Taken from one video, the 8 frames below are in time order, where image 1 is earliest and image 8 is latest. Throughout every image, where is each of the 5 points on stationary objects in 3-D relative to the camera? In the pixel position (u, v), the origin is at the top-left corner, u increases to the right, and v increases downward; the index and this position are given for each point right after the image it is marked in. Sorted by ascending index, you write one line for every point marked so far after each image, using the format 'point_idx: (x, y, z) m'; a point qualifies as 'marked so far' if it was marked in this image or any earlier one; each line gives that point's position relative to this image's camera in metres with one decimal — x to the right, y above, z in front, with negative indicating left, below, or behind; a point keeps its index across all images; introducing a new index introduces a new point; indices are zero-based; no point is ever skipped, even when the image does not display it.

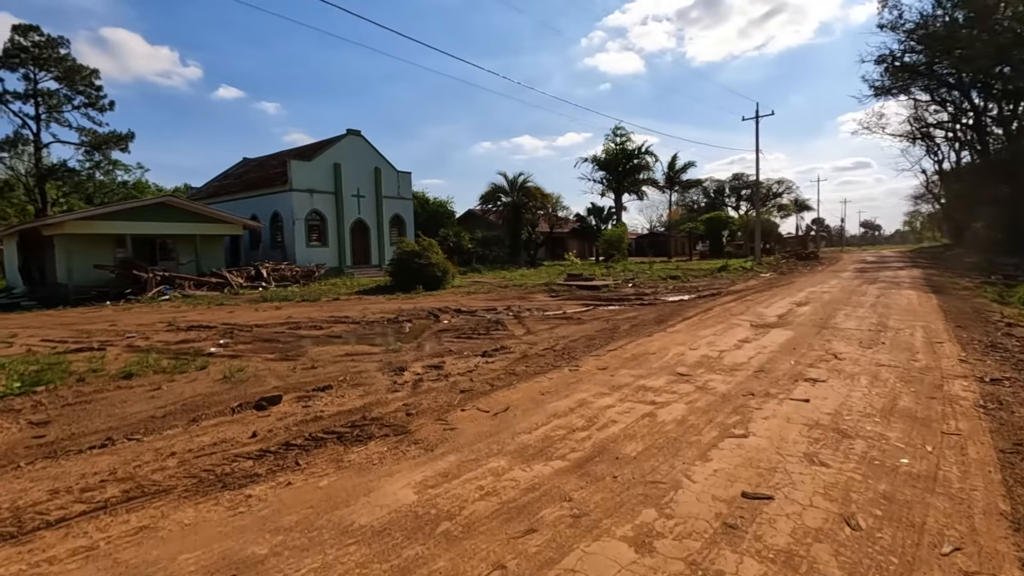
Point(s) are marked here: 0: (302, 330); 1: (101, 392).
0: (-5.2, -1.1, +13.2) m
1: (-5.4, -1.4, +7.1) m
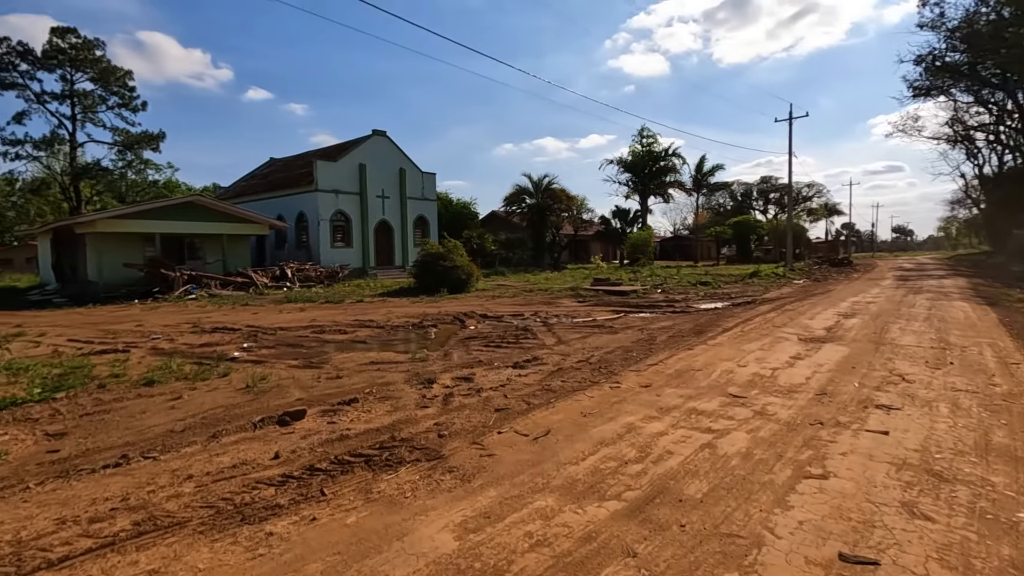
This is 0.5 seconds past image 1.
0: (-4.5, -1.1, +12.9) m
1: (-5.0, -1.4, +6.8) m
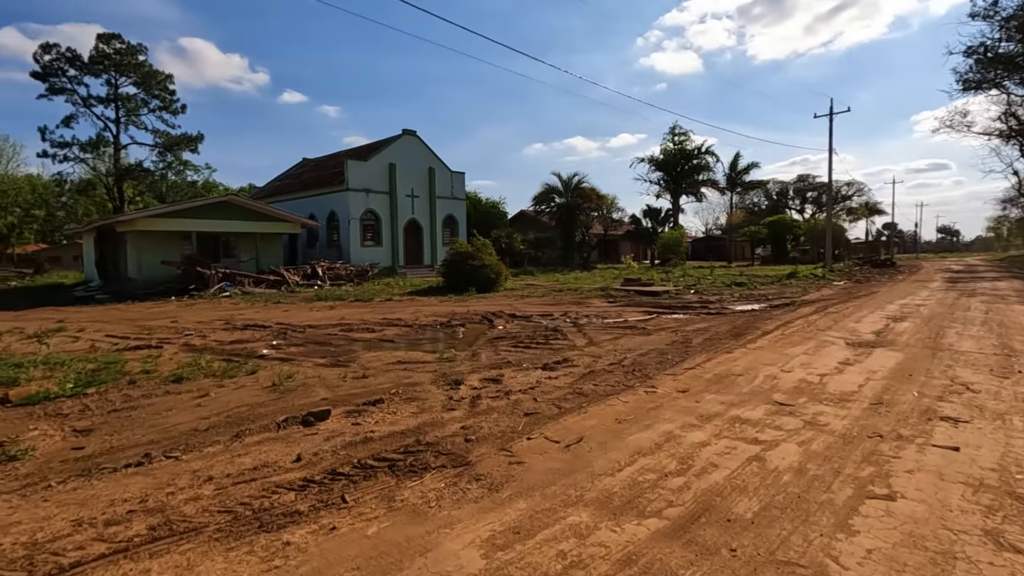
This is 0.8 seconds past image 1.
0: (-3.8, -1.1, +12.9) m
1: (-4.6, -1.4, +6.8) m
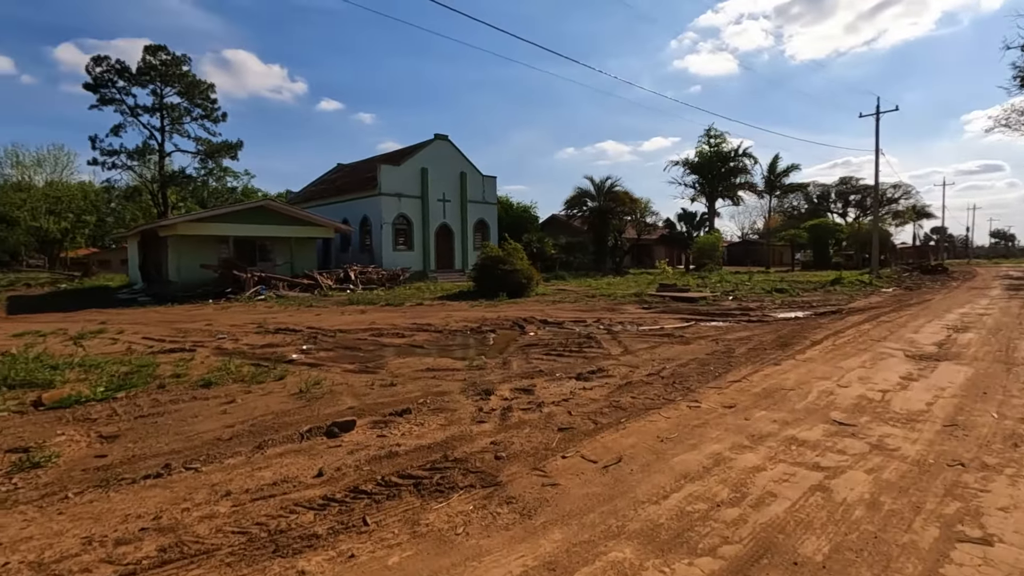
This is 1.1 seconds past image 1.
0: (-3.0, -1.2, +12.7) m
1: (-4.2, -1.4, +6.7) m
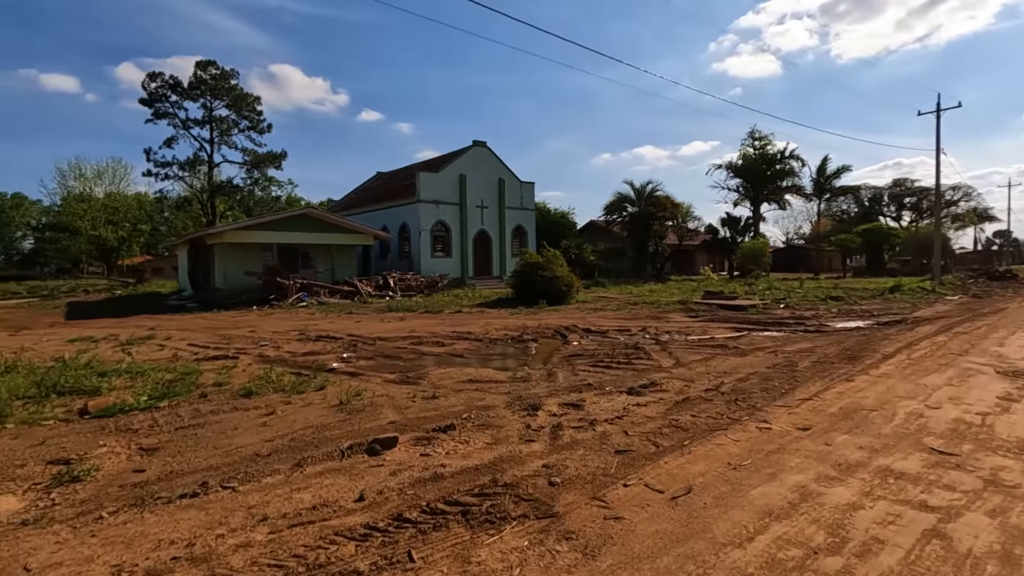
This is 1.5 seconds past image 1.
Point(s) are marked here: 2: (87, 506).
0: (-2.1, -1.4, +12.5) m
1: (-3.6, -1.5, +6.6) m
2: (-3.3, -1.7, +4.1) m
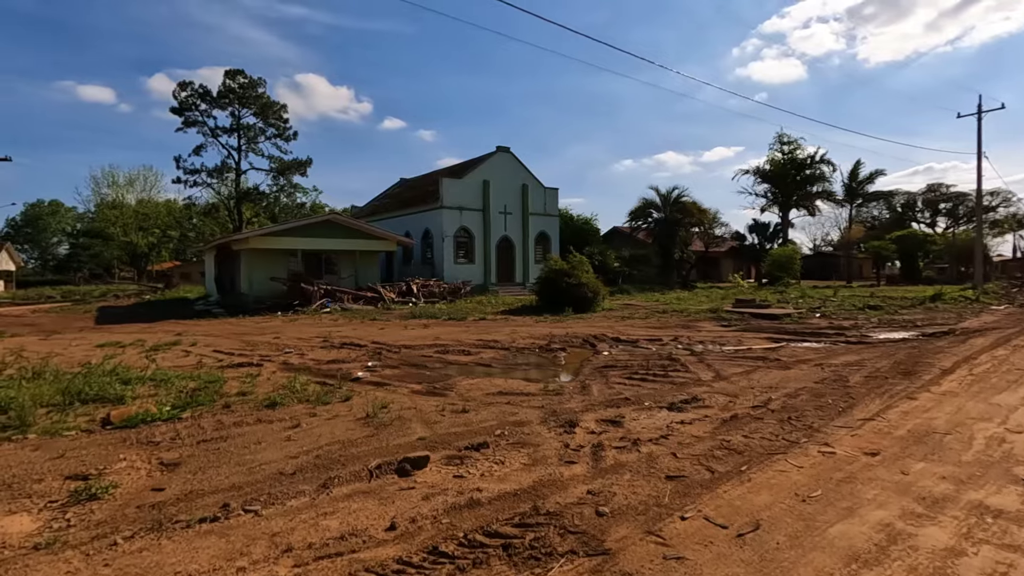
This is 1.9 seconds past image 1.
0: (-1.4, -1.5, +12.2) m
1: (-3.2, -1.6, +6.3) m
2: (-3.0, -1.7, +3.9) m
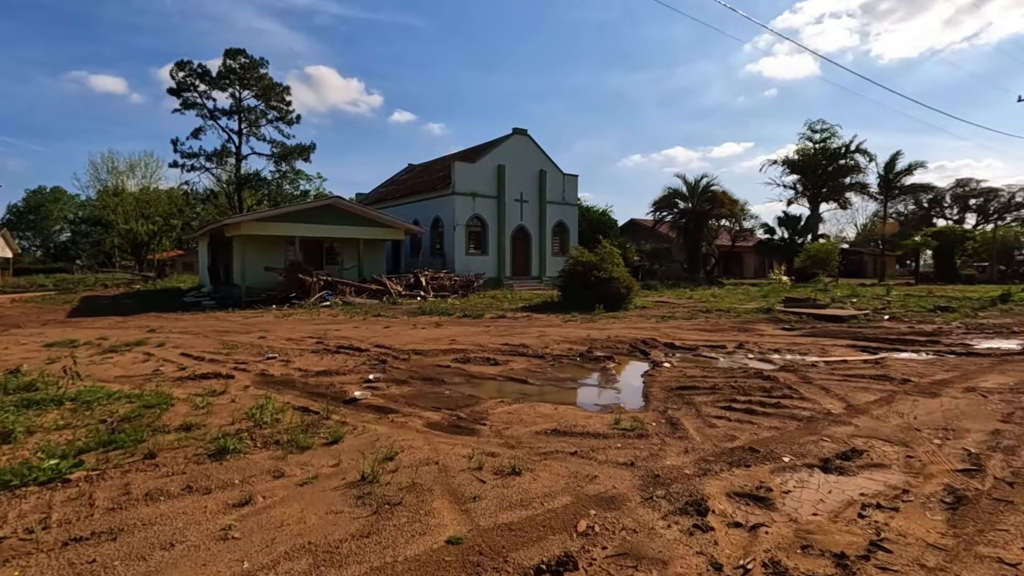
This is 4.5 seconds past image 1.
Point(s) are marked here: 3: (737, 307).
0: (-0.7, -1.4, +9.7) m
1: (-2.6, -1.5, +3.9) m
2: (-2.4, -1.7, +1.4) m
3: (+8.3, -0.7, +19.9) m
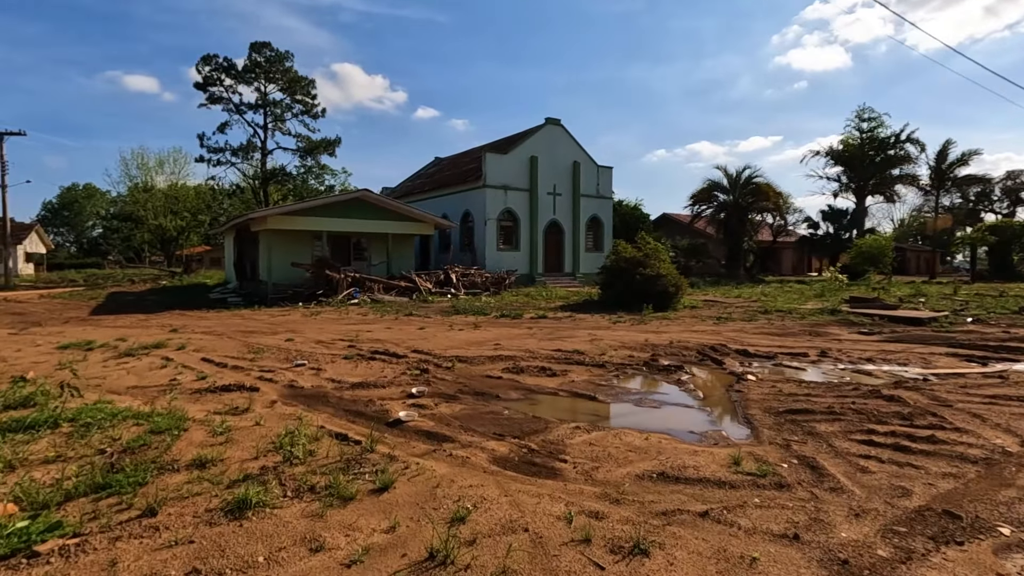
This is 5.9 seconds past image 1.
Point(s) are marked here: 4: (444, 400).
0: (+0.2, -1.4, +8.5) m
1: (-1.9, -1.6, +2.7) m
2: (-1.7, -1.7, +0.3) m
3: (+9.6, -0.6, +18.3) m
4: (-0.9, -1.4, +7.0) m
